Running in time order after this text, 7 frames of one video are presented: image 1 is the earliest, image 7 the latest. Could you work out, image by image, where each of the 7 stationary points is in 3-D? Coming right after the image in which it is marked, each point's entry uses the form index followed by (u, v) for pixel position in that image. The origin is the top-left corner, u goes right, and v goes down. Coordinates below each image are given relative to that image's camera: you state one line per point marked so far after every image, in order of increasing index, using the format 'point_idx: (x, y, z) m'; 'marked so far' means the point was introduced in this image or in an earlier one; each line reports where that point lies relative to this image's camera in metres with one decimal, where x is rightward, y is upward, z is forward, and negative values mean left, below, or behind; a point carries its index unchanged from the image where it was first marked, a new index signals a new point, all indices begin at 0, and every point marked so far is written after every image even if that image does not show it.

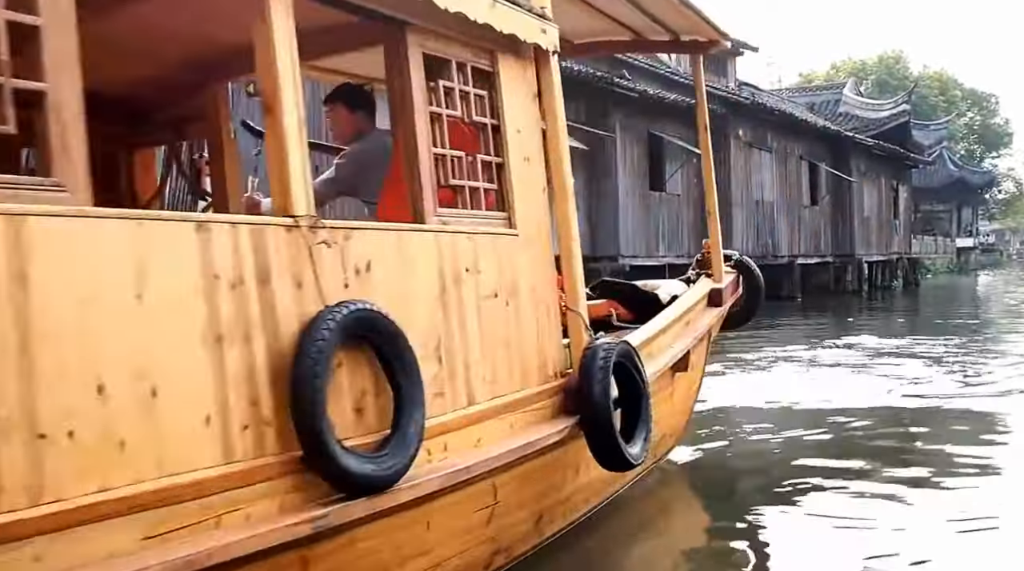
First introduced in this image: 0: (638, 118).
0: (+1.7, +2.4, +16.5) m
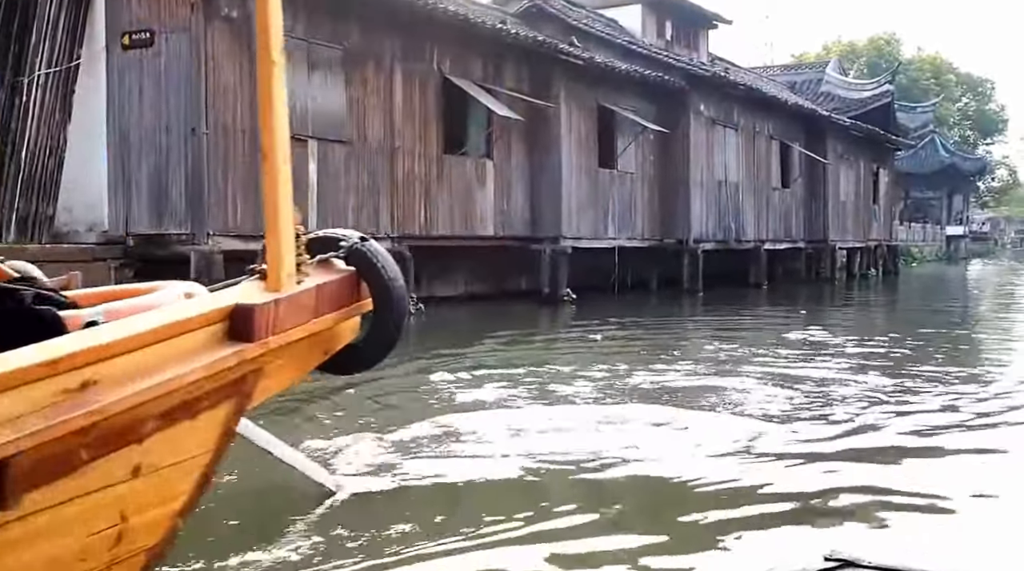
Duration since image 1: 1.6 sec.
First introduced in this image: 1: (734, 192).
0: (+0.9, +2.6, +15.2) m
1: (+3.6, +1.5, +19.0) m
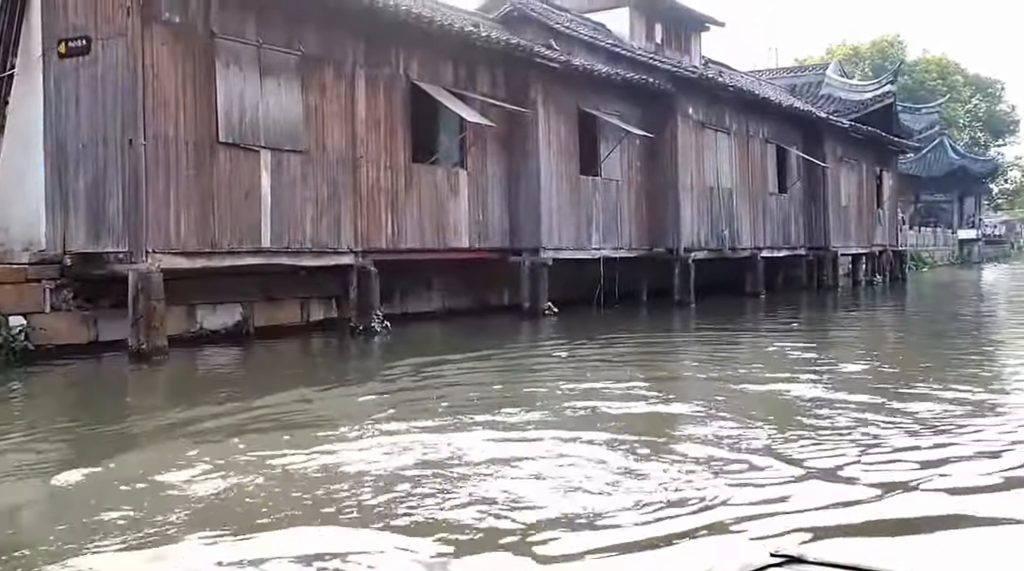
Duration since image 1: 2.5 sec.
0: (+0.6, +2.4, +14.6) m
1: (+3.4, +1.4, +18.4) m
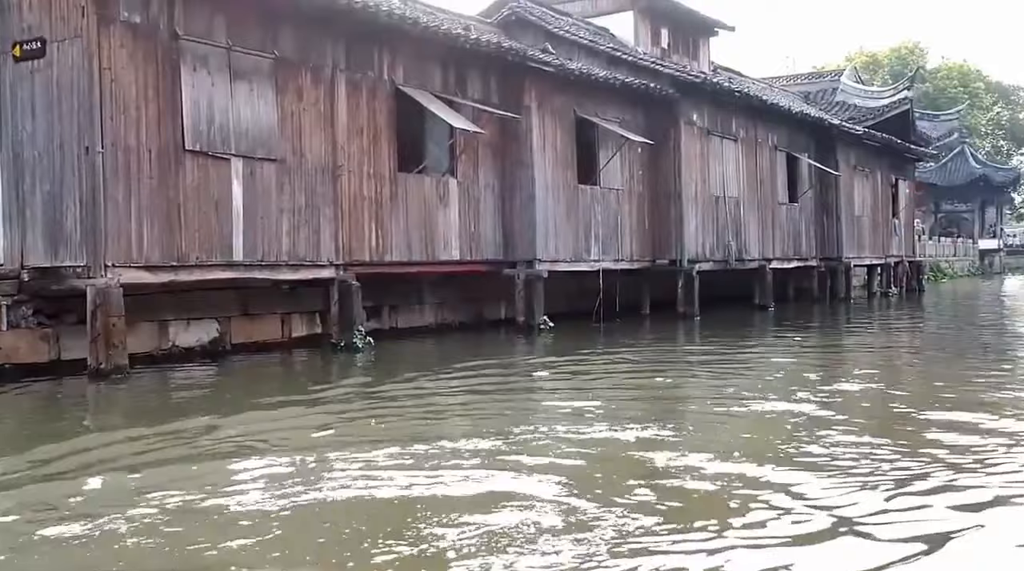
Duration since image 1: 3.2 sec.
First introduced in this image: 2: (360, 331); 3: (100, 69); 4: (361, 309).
0: (+0.6, +2.3, +14.1) m
1: (+3.4, +1.2, +17.8) m
2: (-1.4, -0.4, +10.6) m
3: (-3.0, +1.6, +8.5) m
4: (-1.4, -0.2, +10.7) m
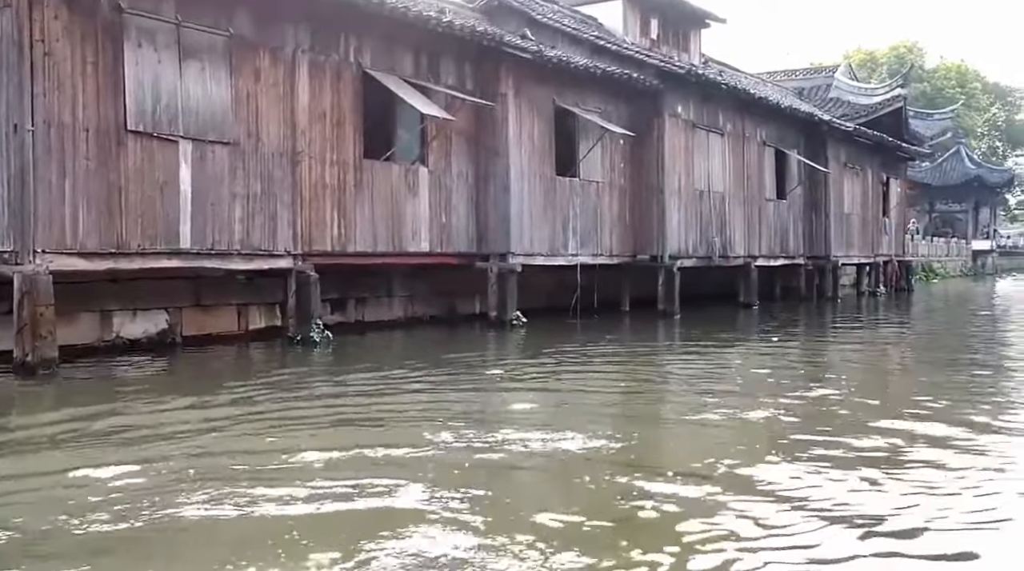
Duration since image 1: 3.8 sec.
0: (+0.3, +2.3, +13.6) m
1: (+3.0, +1.2, +17.3) m
2: (-1.7, -0.3, +10.1) m
3: (-3.2, +1.7, +8.0) m
4: (-1.7, -0.1, +10.2) m
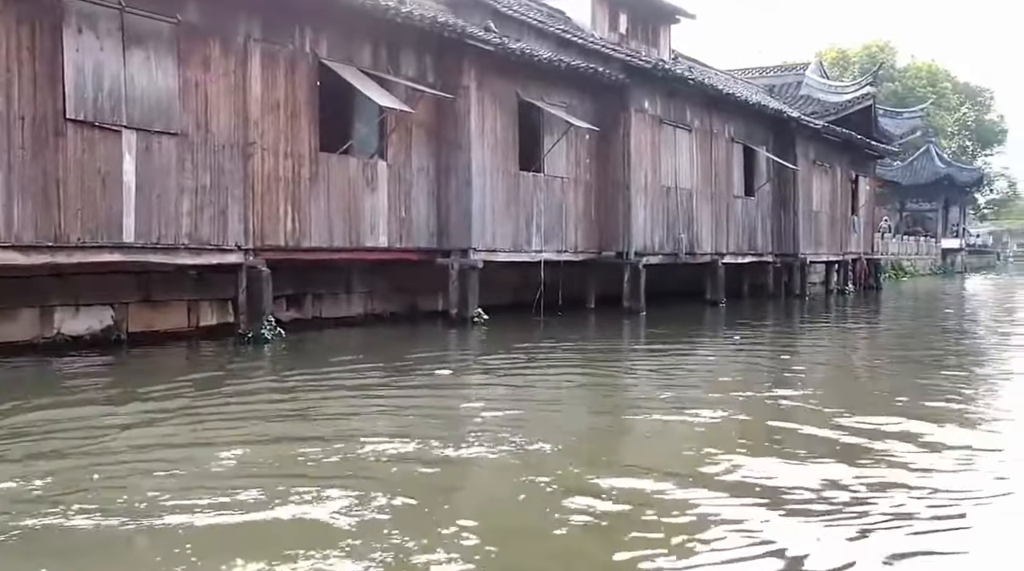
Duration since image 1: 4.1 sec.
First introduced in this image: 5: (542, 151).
0: (-0.1, +2.4, +13.3) m
1: (+2.5, +1.2, +17.2) m
2: (-2.0, -0.3, +9.8) m
3: (-3.5, +1.7, +7.6) m
4: (-2.0, -0.1, +9.9) m
5: (+0.4, +1.6, +14.1) m
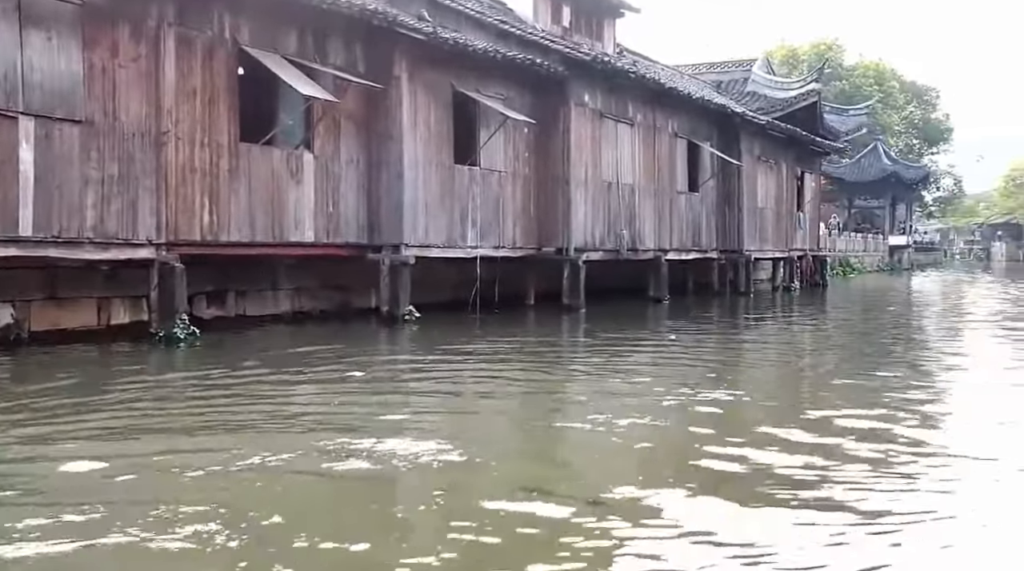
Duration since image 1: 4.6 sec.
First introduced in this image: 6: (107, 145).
0: (-0.9, +2.4, +12.9) m
1: (+1.6, +1.3, +16.9) m
2: (-2.6, -0.3, +9.4) m
3: (-4.0, +1.7, +7.1) m
4: (-2.6, -0.1, +9.5) m
5: (-0.4, +1.7, +13.7) m
6: (-3.1, +1.1, +8.9) m
